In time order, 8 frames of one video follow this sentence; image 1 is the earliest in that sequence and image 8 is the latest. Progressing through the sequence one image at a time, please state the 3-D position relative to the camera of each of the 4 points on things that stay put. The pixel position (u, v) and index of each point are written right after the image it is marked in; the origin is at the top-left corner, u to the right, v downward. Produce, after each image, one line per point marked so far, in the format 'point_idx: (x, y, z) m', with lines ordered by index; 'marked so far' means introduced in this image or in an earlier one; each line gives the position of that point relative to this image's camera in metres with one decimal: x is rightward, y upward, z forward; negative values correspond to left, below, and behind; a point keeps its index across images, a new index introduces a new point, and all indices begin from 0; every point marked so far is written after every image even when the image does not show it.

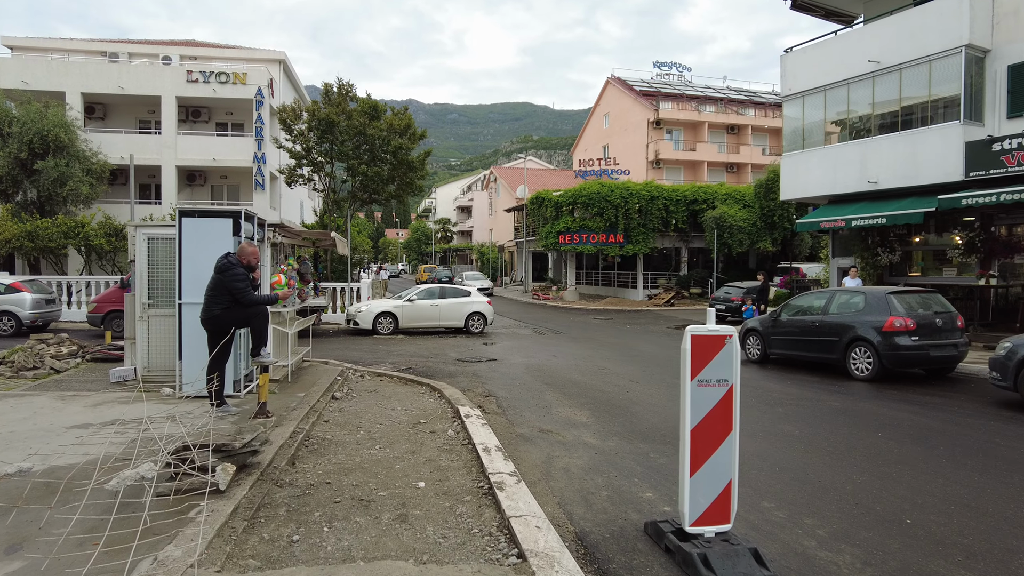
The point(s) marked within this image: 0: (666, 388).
0: (+2.1, -1.4, +9.0) m
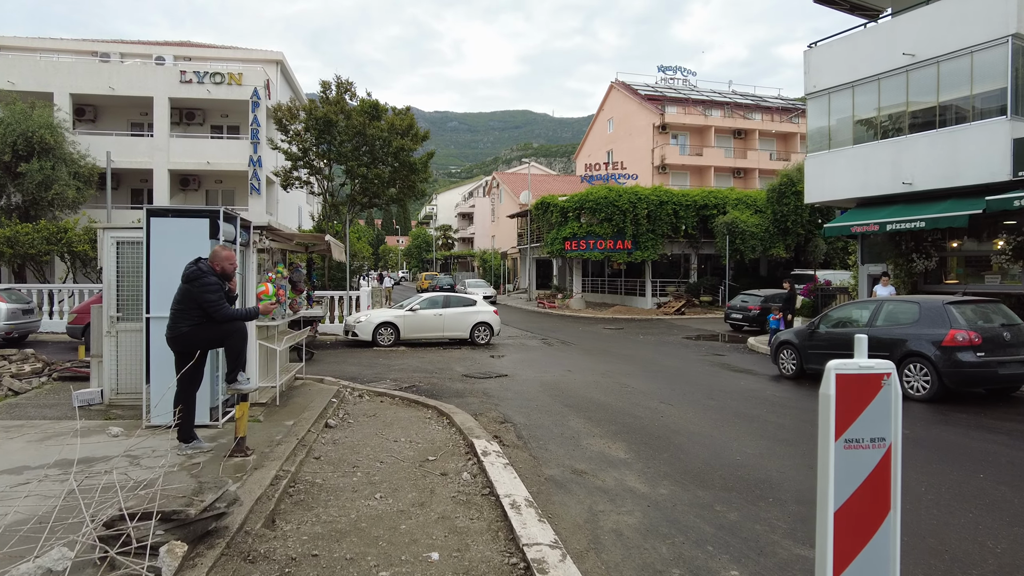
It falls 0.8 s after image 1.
0: (+2.3, -1.5, +7.9) m
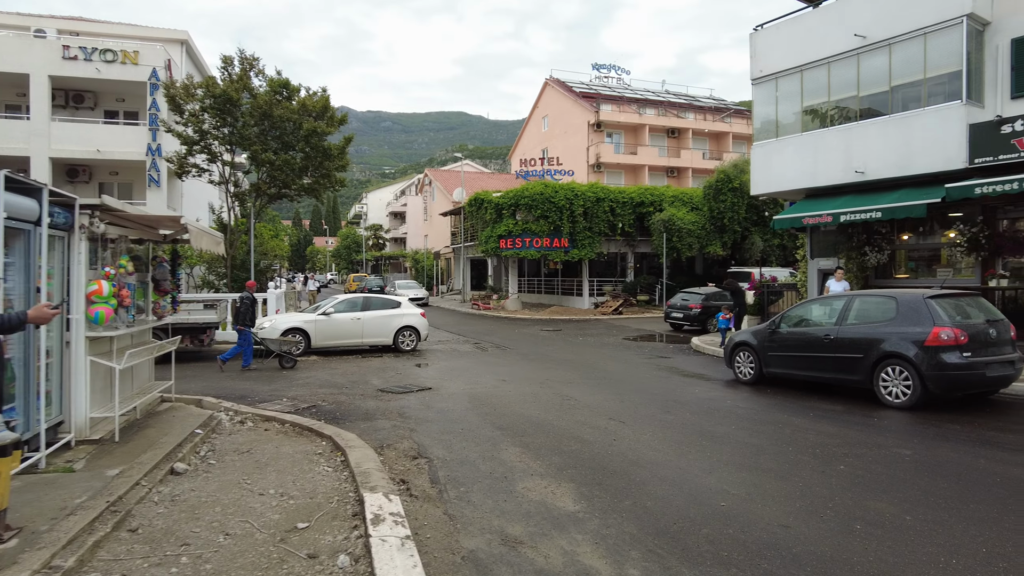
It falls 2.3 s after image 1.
0: (+1.5, -1.4, +6.5) m
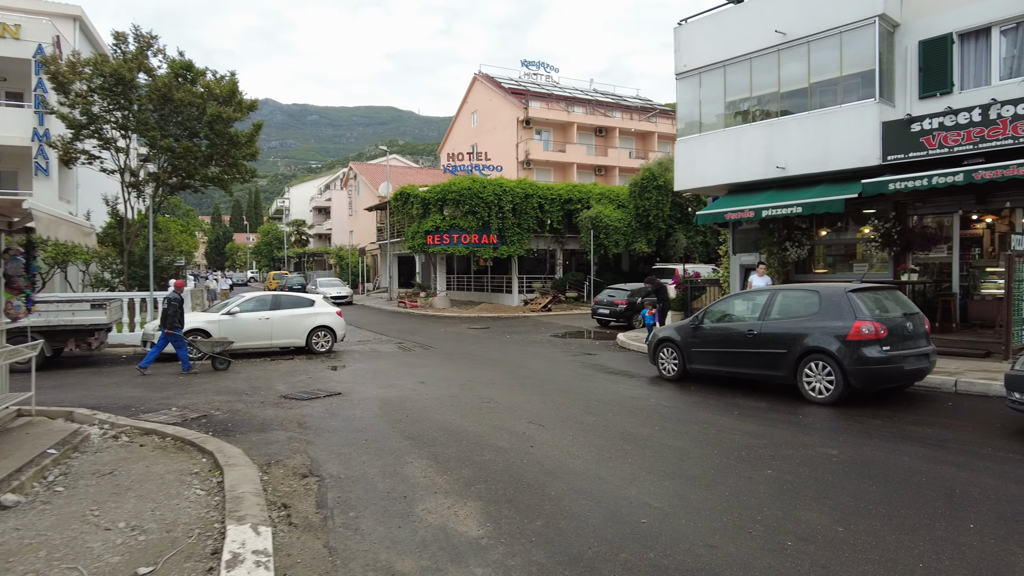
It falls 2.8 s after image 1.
0: (+0.7, -1.4, +6.1) m
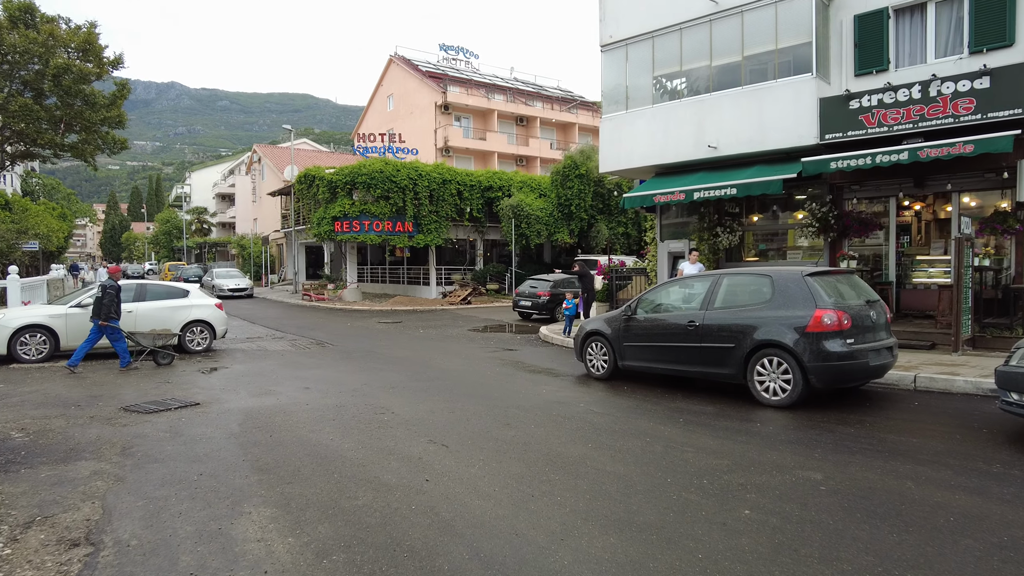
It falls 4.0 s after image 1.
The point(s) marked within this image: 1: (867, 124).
0: (-0.1, -1.2, +4.7) m
1: (+5.9, +2.7, +10.8) m
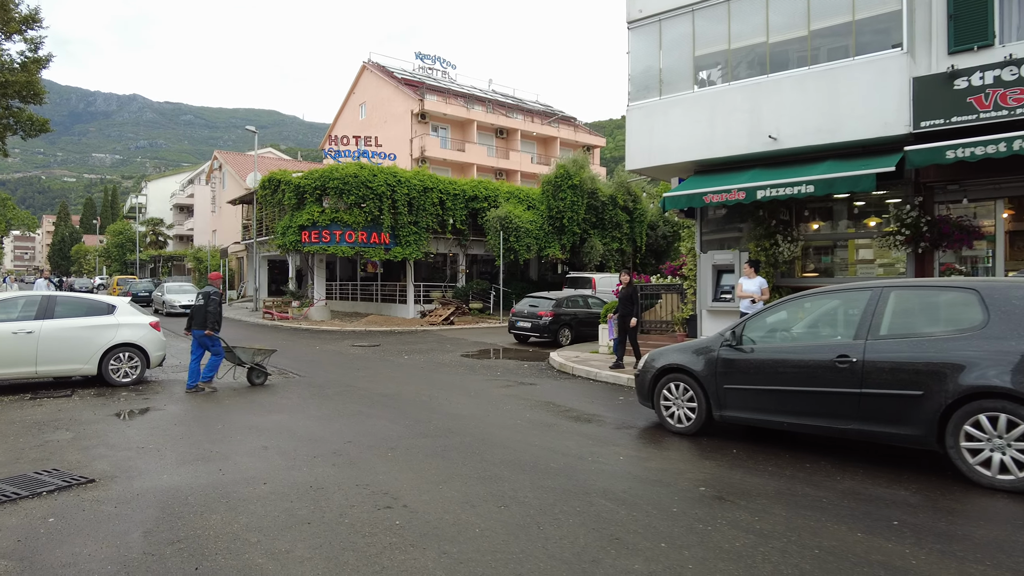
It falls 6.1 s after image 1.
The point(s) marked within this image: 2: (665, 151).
0: (+0.6, -1.3, +2.2) m
1: (+6.3, +2.4, +8.7) m
2: (+2.8, +2.5, +11.9) m
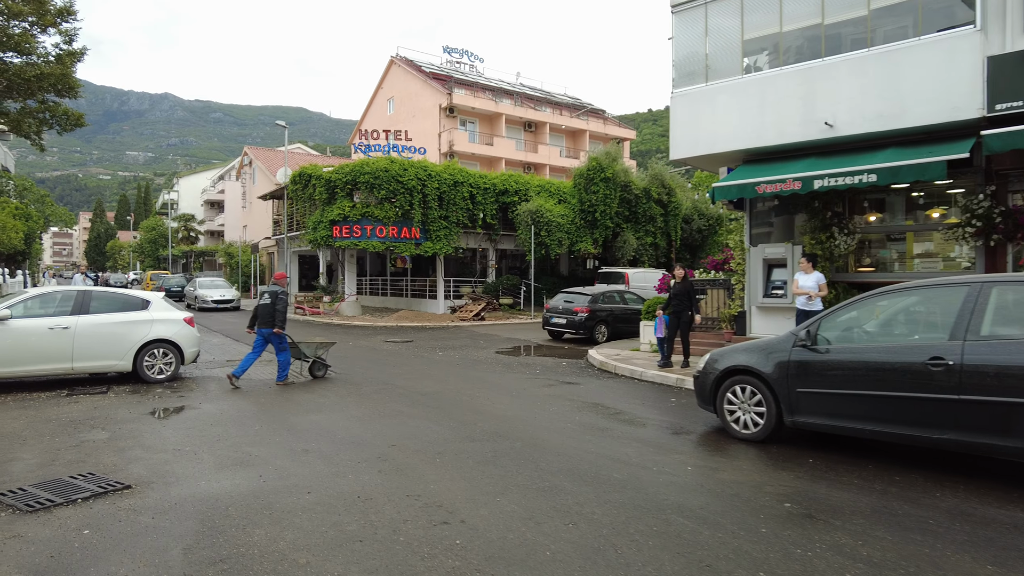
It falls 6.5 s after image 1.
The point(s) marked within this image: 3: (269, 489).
0: (+0.9, -1.3, +1.8) m
1: (+6.8, +2.5, +8.1) m
2: (+3.5, +2.6, +11.4) m
3: (-1.6, -1.4, +4.4) m
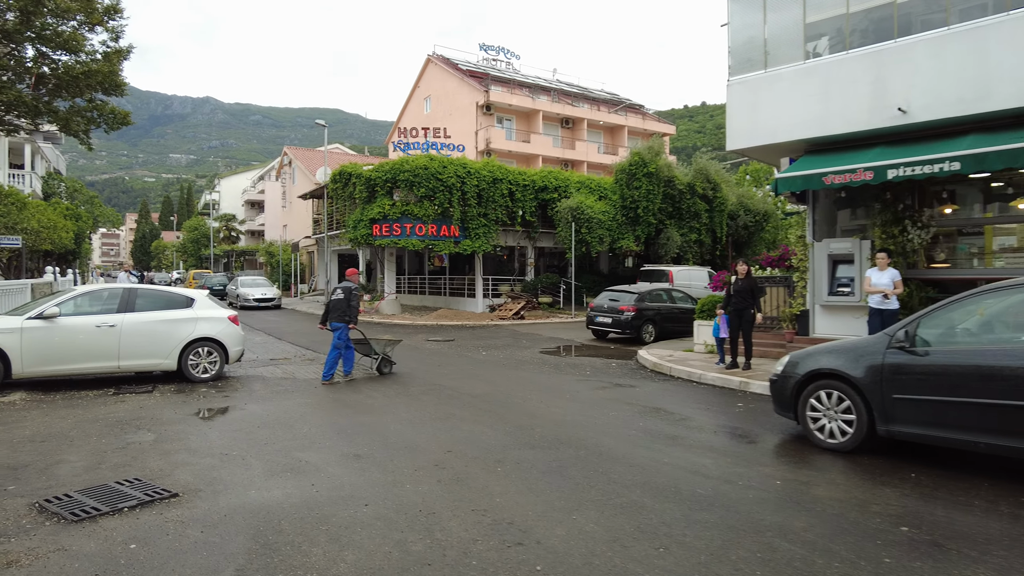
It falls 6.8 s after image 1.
0: (+1.2, -1.2, +1.3) m
1: (+7.5, +2.5, +7.3) m
2: (+4.3, +2.6, +10.8) m
3: (-1.2, -1.3, +4.1) m
